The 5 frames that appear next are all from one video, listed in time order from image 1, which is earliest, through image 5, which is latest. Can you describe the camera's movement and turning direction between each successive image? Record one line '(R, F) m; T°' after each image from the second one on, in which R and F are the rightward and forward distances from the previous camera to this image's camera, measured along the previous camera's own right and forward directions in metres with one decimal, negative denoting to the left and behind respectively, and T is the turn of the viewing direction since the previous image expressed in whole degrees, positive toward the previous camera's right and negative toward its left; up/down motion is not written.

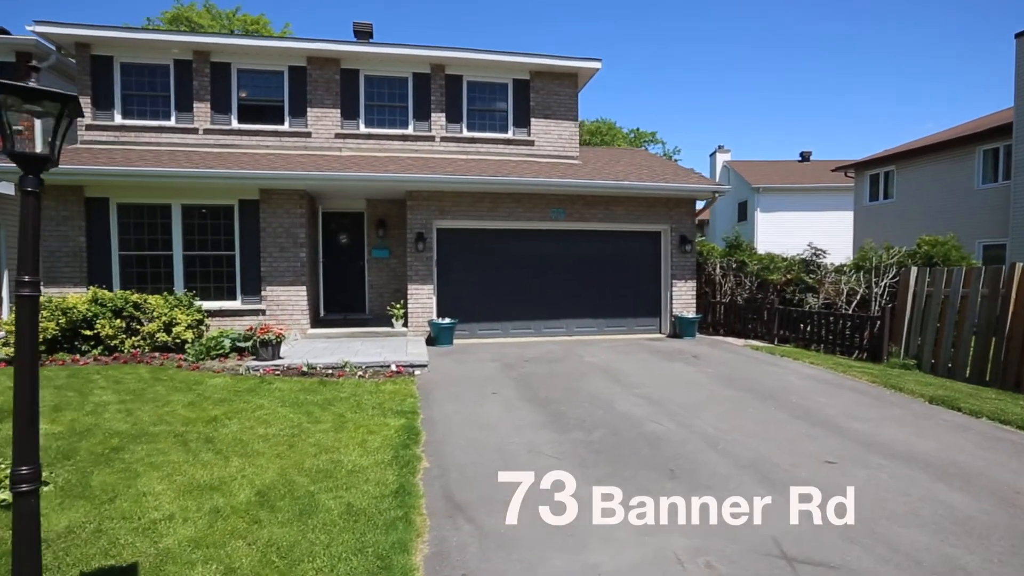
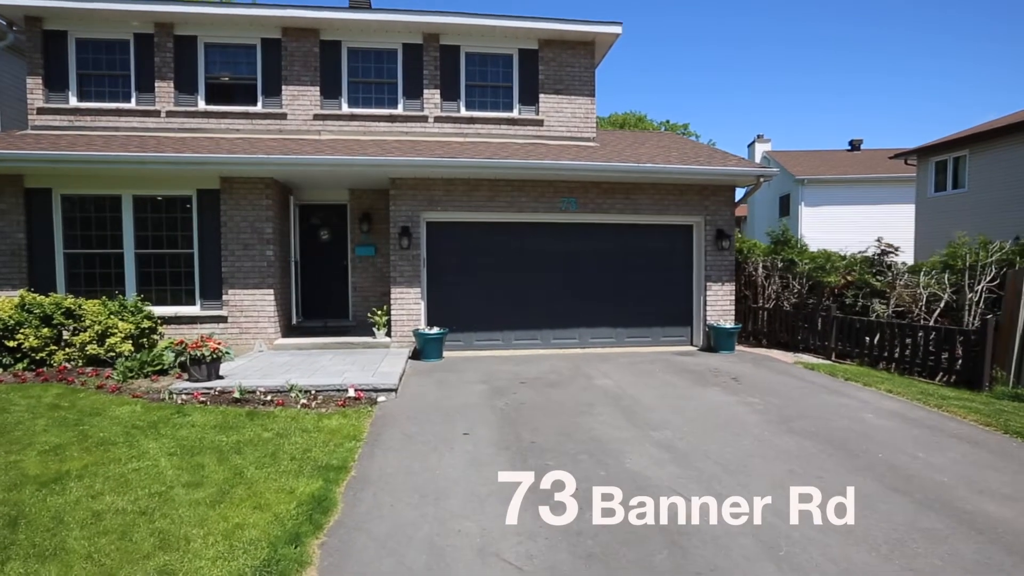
(+0.5, +1.6) m; -4°
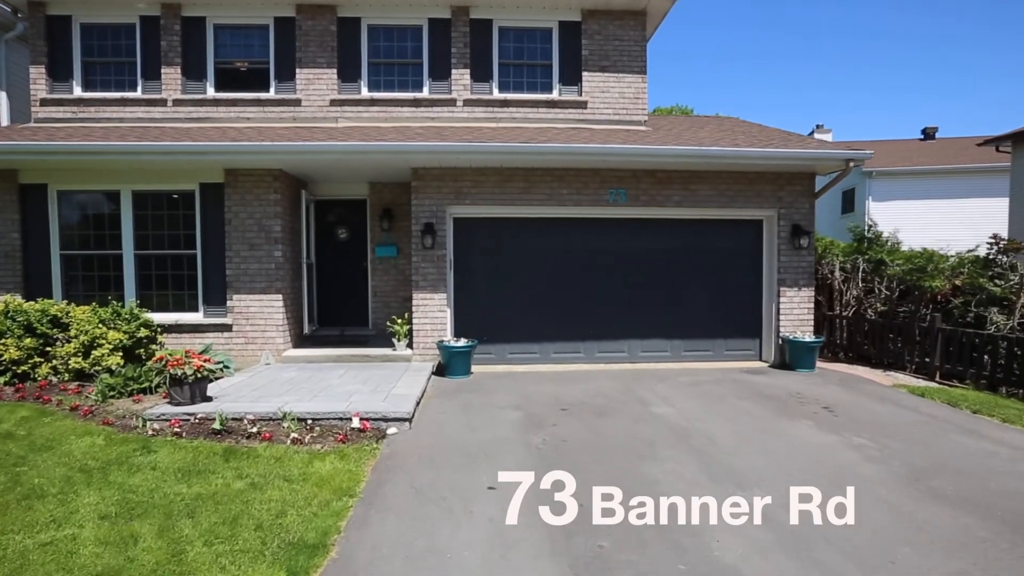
(0.0, +1.2) m; -4°
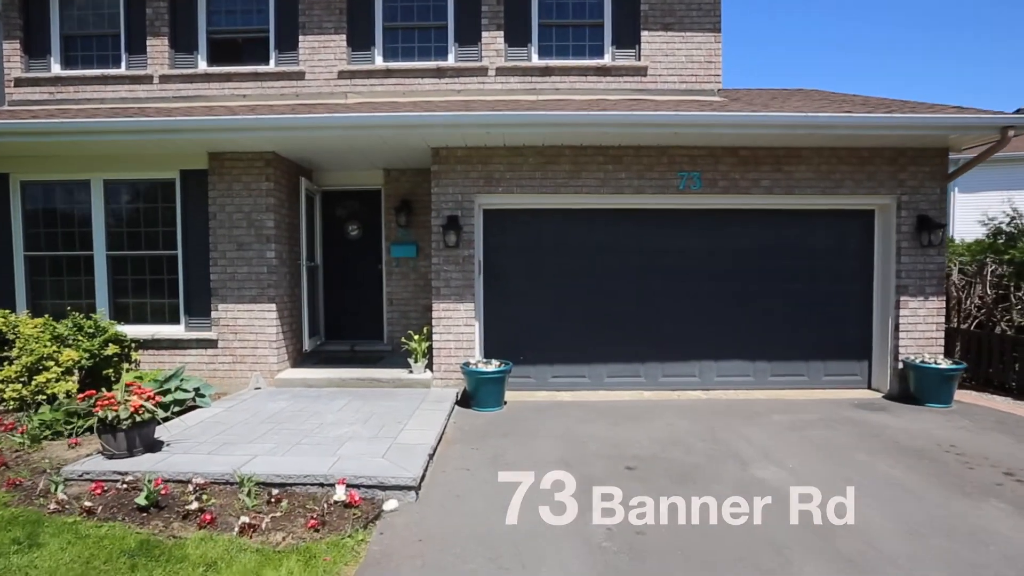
(-0.1, +1.5) m; -4°
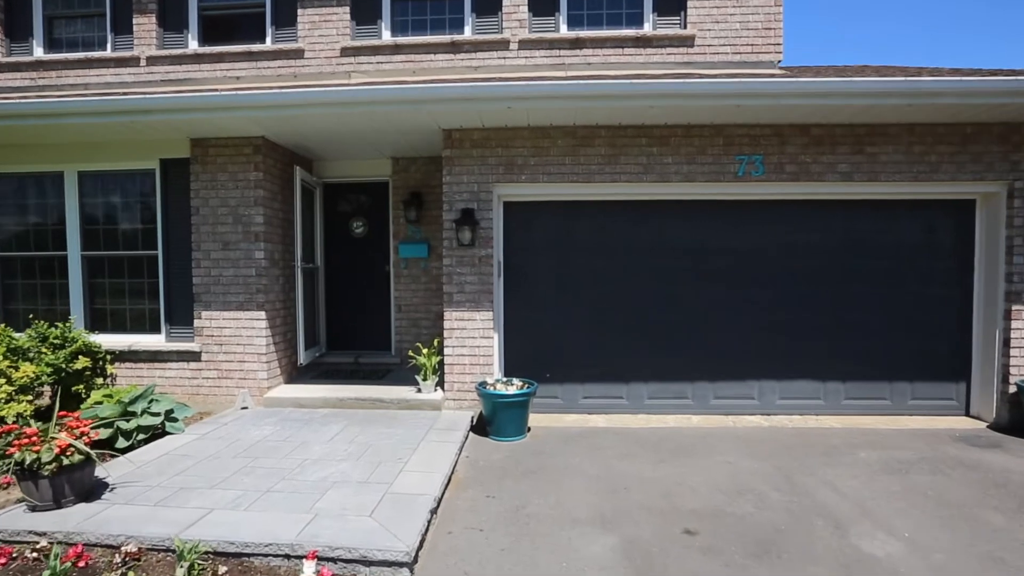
(0.0, +0.9) m; -3°
